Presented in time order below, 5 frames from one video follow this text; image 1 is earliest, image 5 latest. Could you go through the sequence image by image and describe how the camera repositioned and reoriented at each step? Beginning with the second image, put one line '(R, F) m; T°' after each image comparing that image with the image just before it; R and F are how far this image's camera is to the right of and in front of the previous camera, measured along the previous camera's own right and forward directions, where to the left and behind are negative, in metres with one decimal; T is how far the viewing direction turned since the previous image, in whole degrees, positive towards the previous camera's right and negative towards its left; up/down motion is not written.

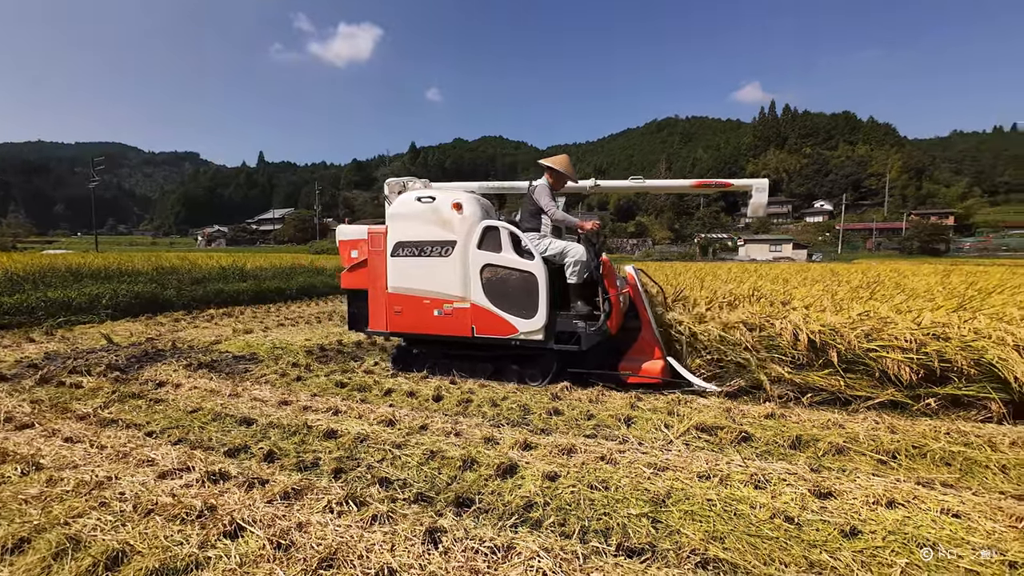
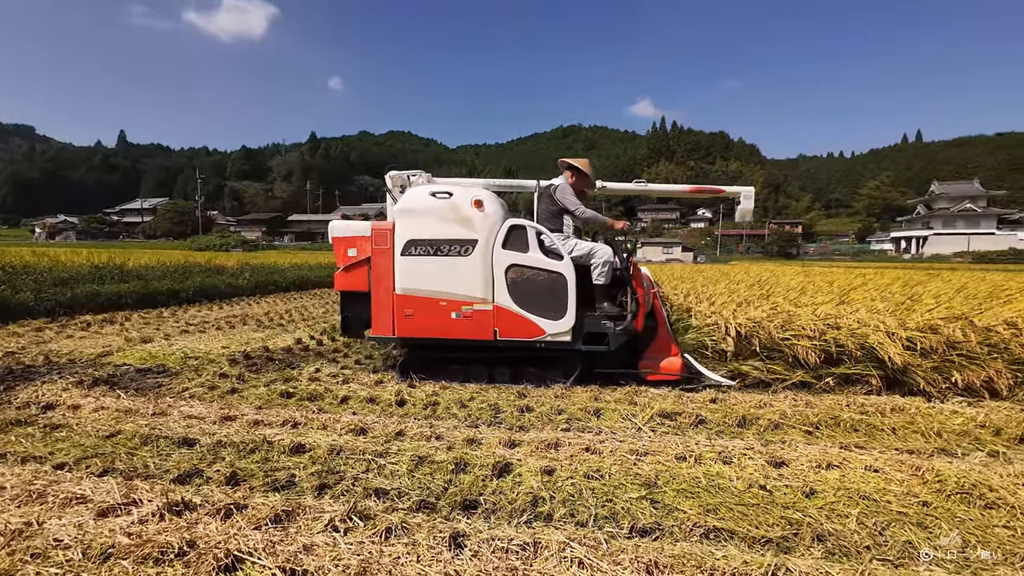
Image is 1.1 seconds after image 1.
(-0.6, 0.0) m; +12°
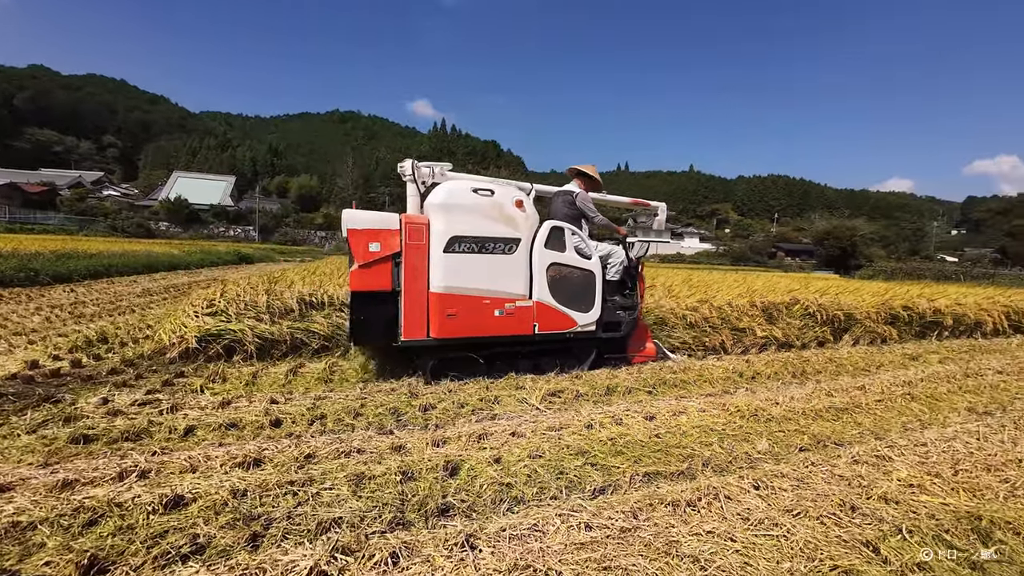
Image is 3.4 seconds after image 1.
(-1.0, +0.2) m; +29°
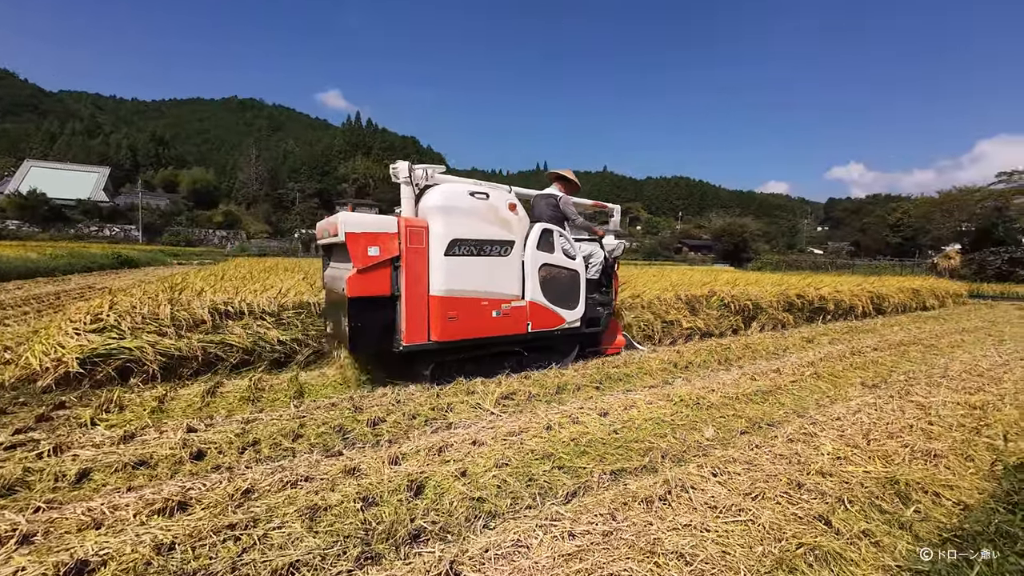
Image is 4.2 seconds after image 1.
(-0.2, +0.1) m; +10°
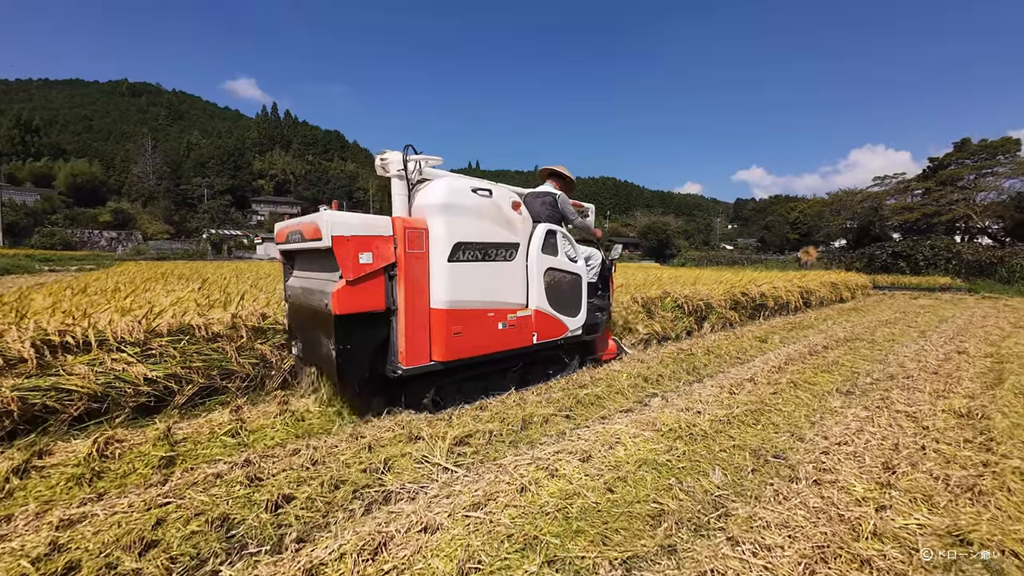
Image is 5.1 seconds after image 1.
(-0.1, +0.9) m; +9°
